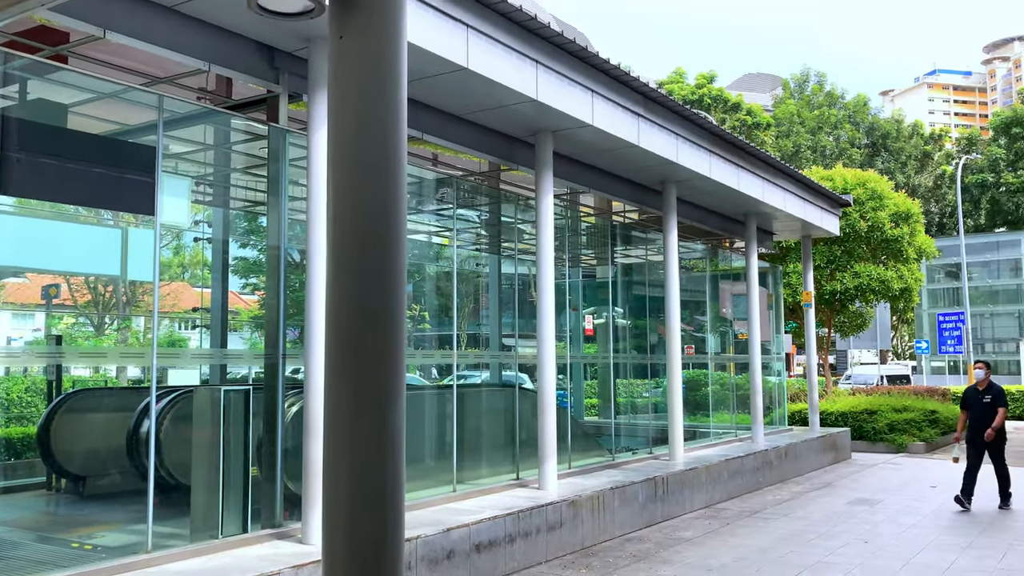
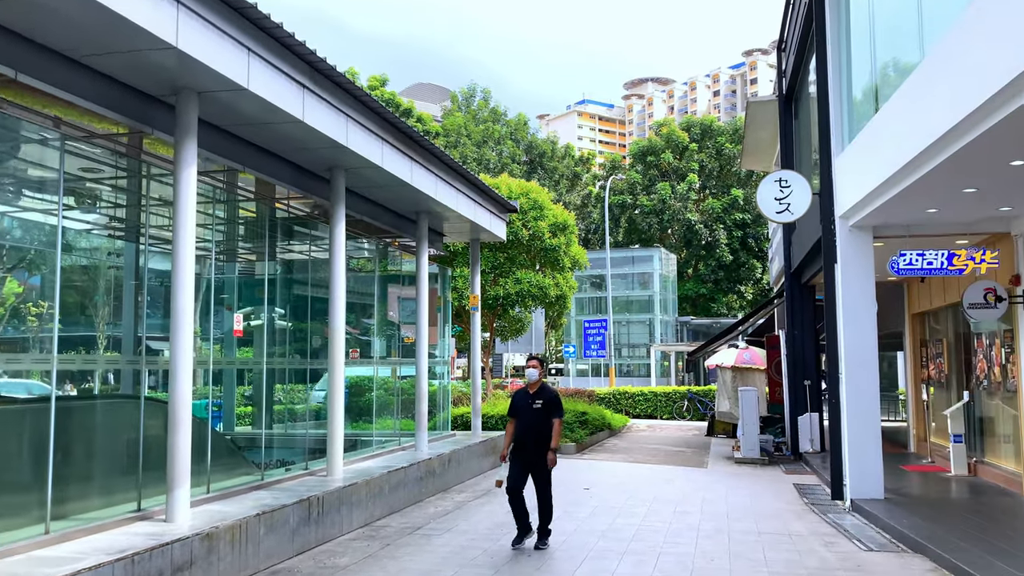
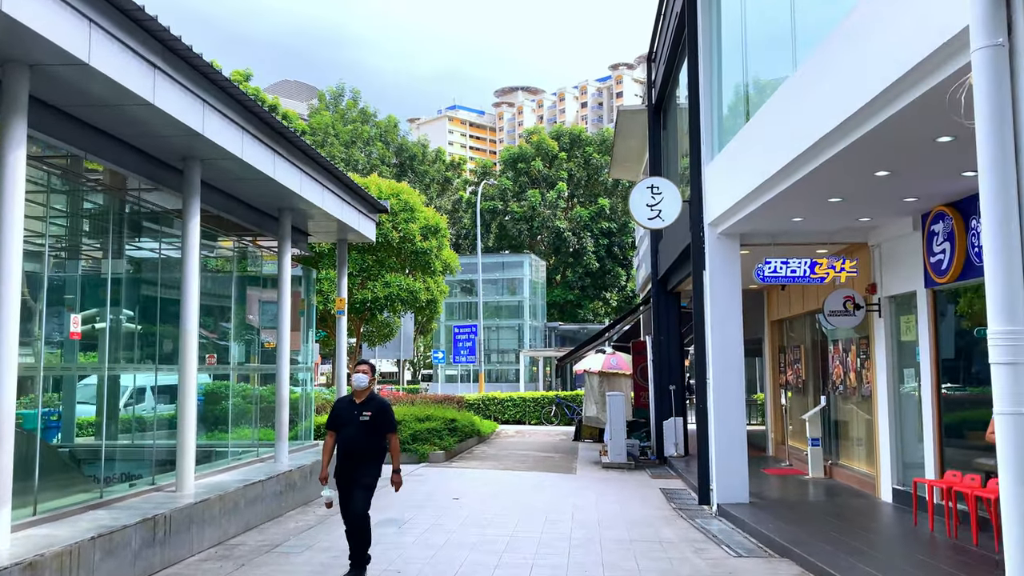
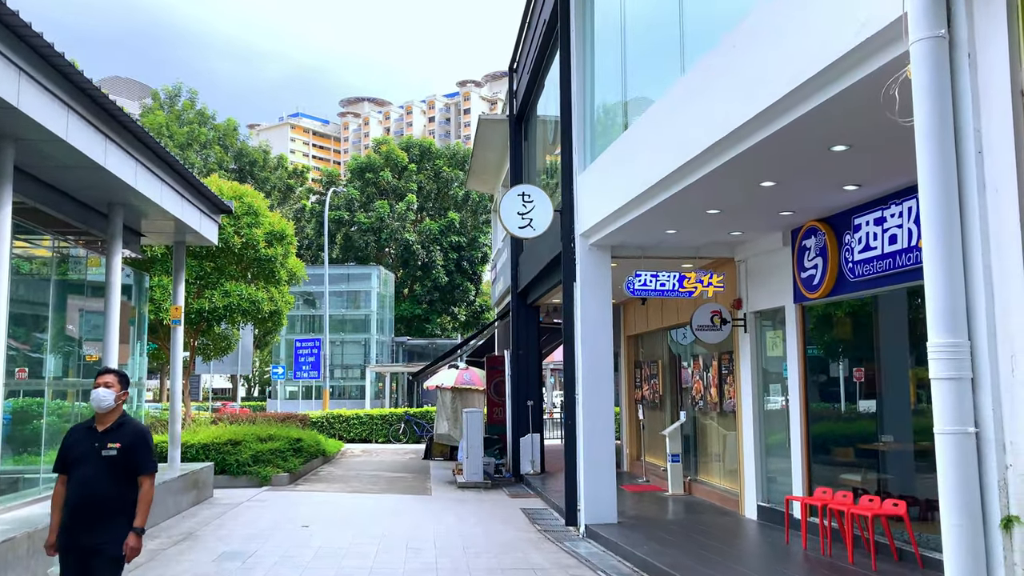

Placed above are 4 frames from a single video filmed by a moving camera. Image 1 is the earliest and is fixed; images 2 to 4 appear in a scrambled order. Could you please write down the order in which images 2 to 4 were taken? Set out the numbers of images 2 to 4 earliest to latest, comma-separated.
2, 3, 4
